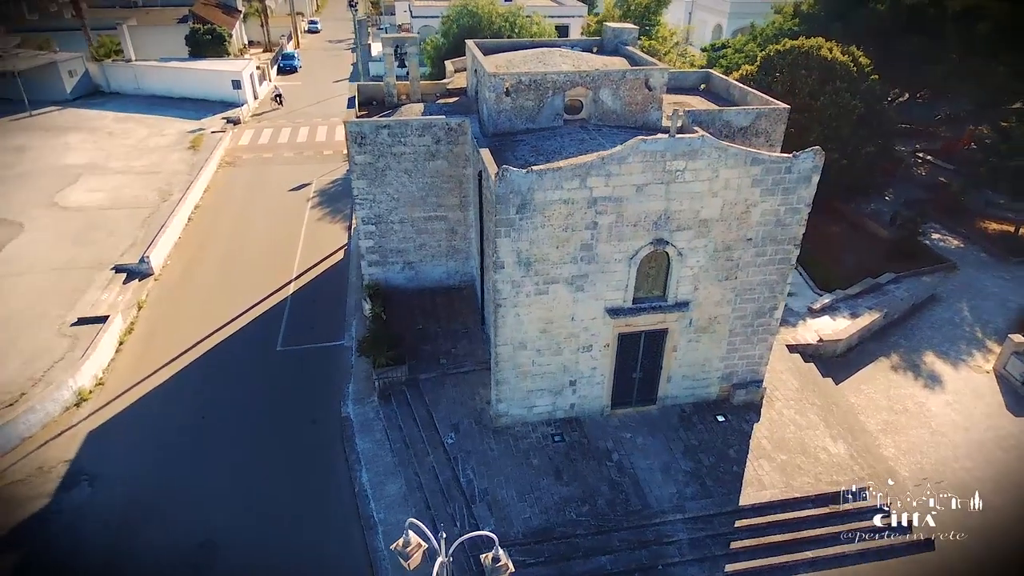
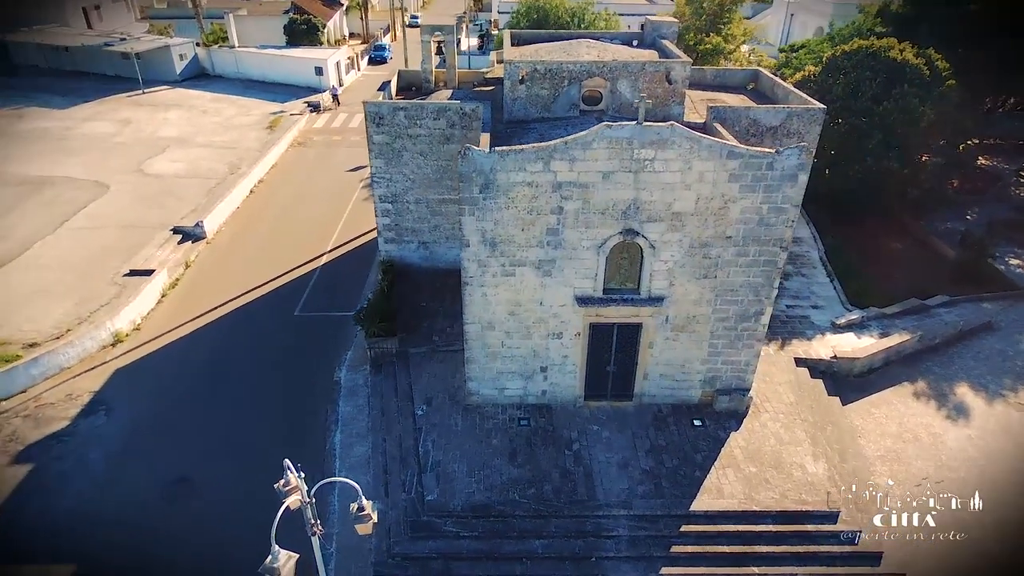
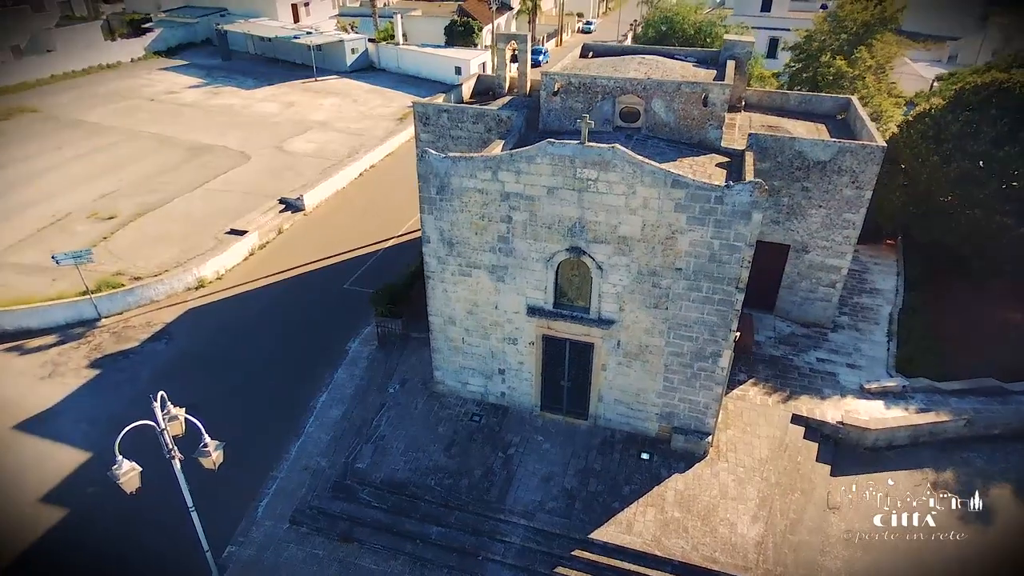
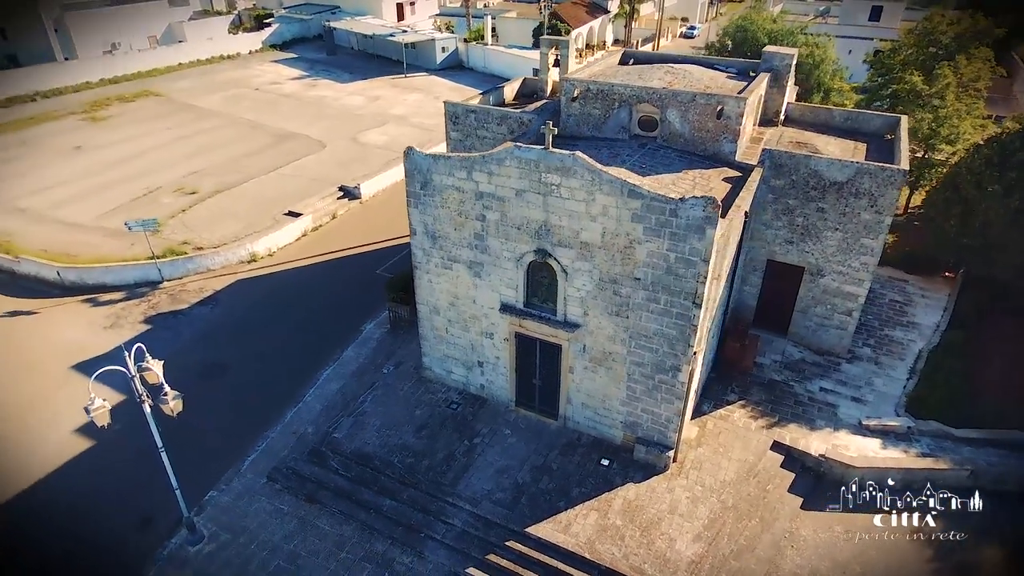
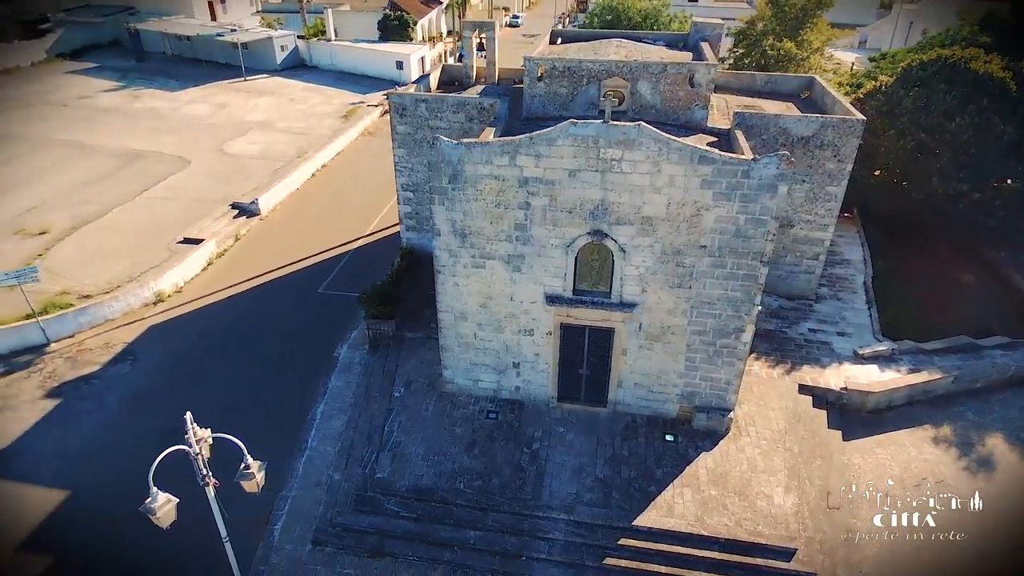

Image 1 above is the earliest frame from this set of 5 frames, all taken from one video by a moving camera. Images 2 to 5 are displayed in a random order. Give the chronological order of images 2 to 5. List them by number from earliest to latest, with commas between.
2, 5, 3, 4
